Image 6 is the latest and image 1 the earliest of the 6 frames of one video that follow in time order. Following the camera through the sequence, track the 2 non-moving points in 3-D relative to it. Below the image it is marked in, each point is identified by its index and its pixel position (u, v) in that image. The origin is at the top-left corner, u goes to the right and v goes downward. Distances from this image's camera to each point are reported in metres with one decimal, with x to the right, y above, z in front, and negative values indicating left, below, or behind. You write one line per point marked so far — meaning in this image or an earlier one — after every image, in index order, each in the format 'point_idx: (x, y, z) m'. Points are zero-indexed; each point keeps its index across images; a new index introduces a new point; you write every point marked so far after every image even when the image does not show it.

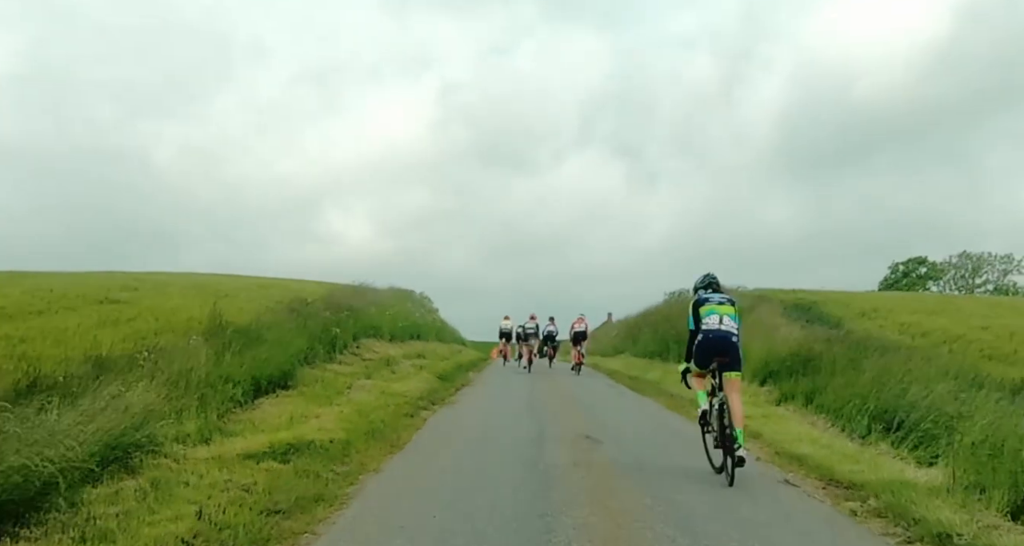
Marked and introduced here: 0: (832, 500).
0: (+3.1, -2.2, +8.7) m
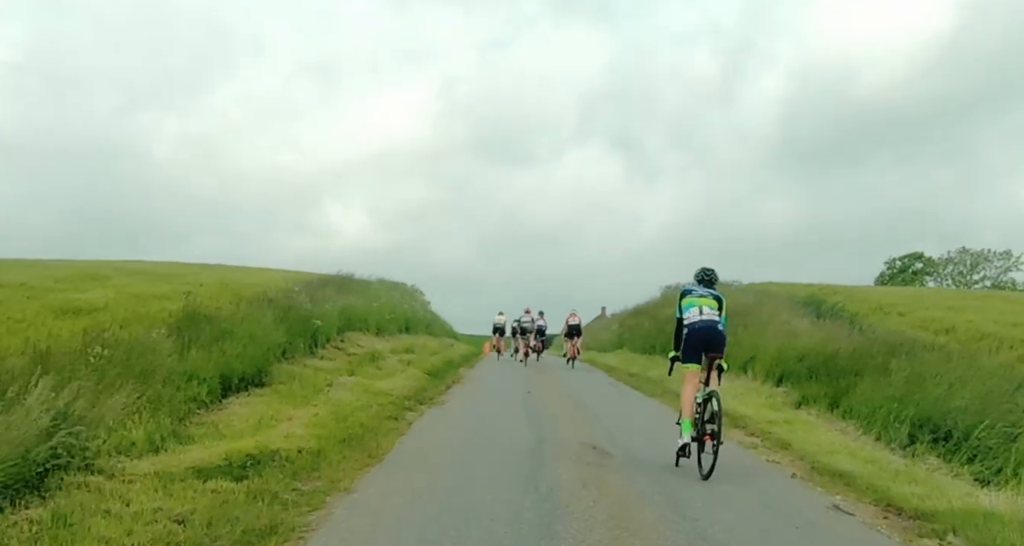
0: (+3.1, -2.1, +7.1) m
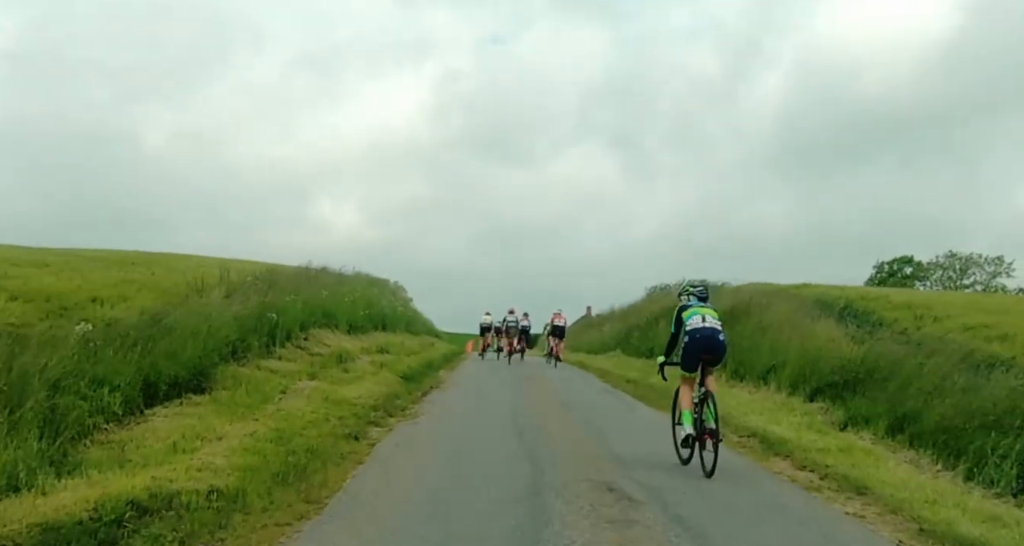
0: (+3.0, -2.0, +4.3) m
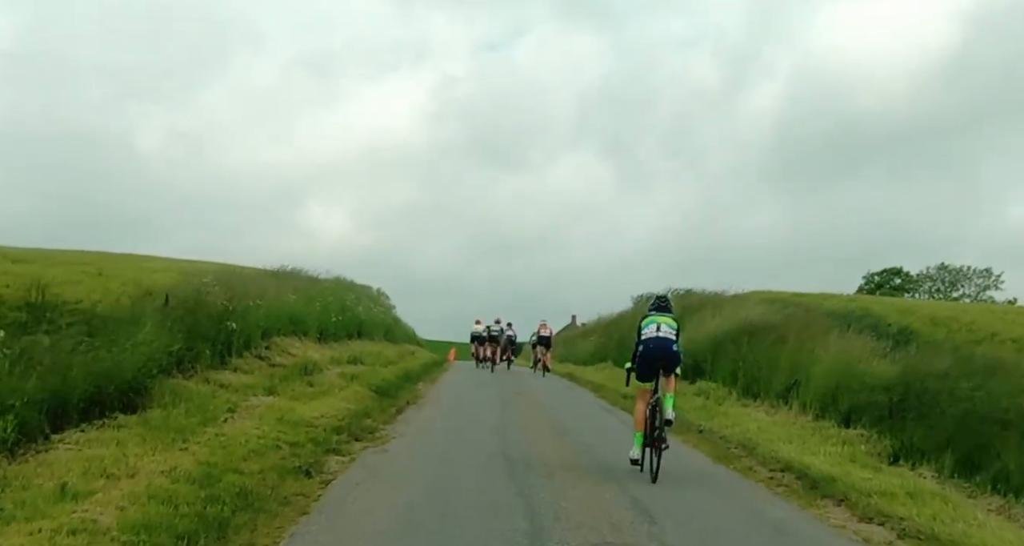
0: (+3.1, -1.9, +2.0) m
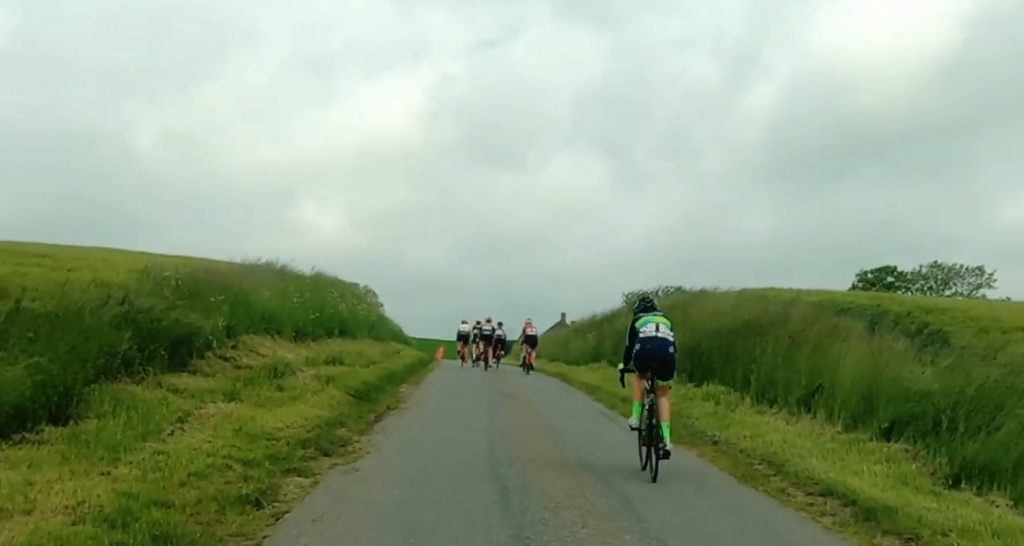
0: (+3.1, -1.8, +0.3) m
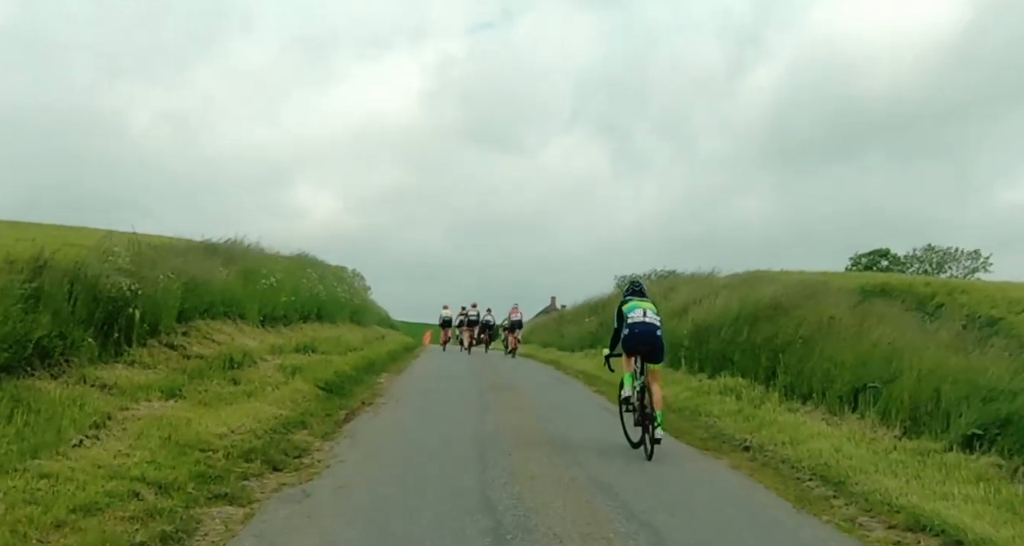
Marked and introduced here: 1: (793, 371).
0: (+3.2, -1.7, -2.0) m
1: (+4.8, -1.7, +15.6) m
